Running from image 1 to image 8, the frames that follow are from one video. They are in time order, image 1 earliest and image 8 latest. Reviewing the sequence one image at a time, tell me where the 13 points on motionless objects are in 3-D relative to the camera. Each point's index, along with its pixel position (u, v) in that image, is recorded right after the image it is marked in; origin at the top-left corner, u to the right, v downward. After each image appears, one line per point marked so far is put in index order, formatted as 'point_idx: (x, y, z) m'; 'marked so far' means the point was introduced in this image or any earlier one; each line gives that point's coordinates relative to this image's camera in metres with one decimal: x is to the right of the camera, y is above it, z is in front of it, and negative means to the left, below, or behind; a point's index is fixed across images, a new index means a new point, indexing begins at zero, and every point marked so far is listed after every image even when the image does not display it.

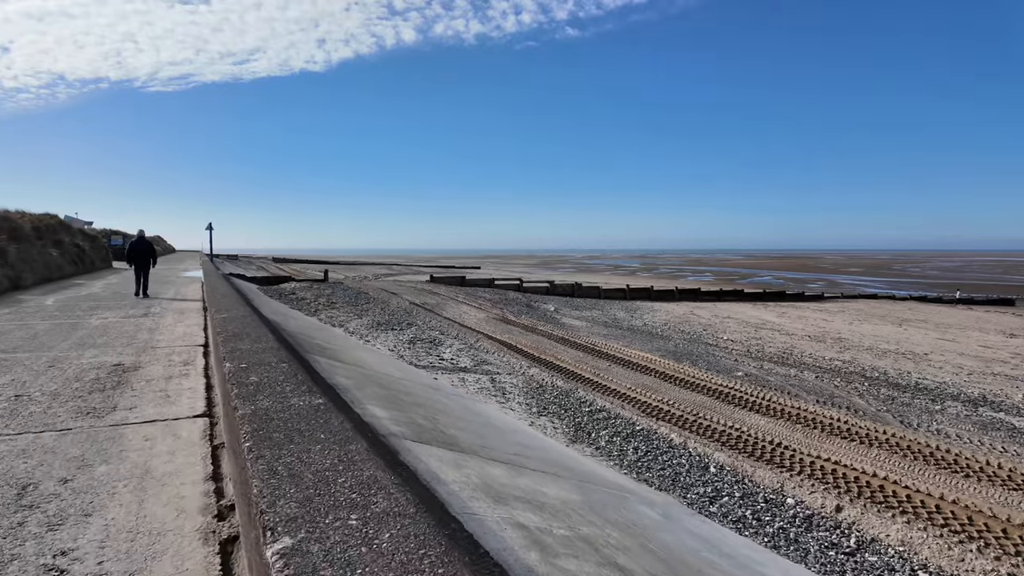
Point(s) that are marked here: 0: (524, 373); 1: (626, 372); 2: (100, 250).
0: (+0.2, -1.2, +8.3) m
1: (+1.8, -1.3, +9.3) m
2: (-12.5, +1.2, +17.9) m
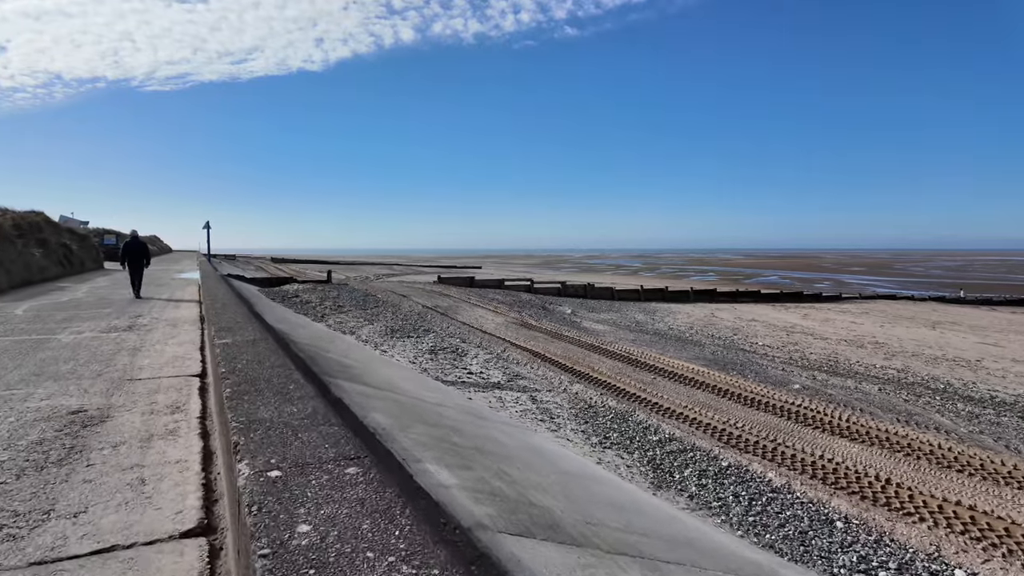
0: (+0.7, -1.3, +7.3) m
1: (+2.3, -1.4, +8.3) m
2: (-12.0, +1.1, +16.9) m
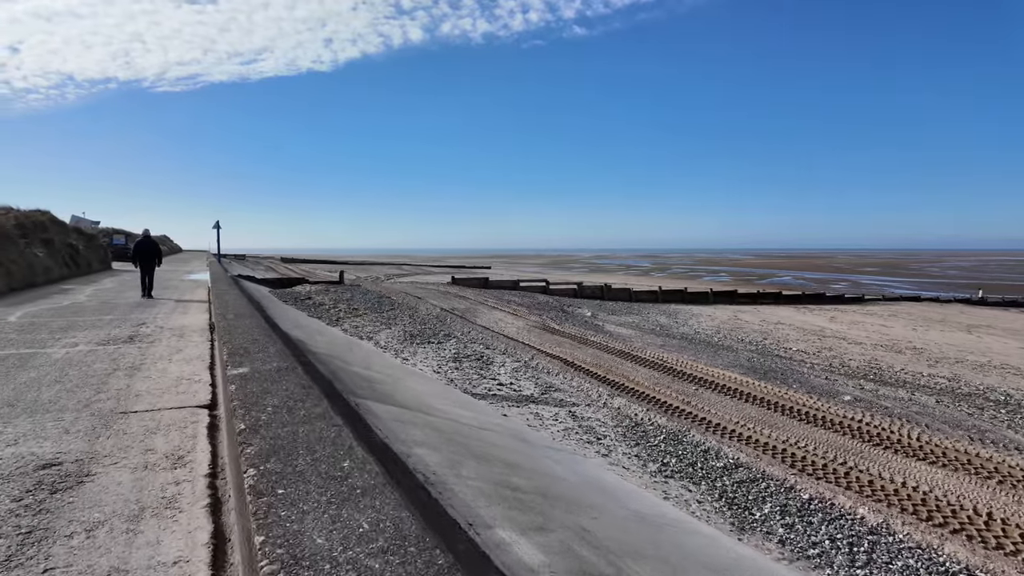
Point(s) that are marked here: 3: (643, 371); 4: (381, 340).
0: (+1.1, -1.3, +6.7) m
1: (+2.7, -1.5, +7.6) m
2: (-11.5, +1.1, +16.4) m
3: (+2.0, -1.3, +9.1) m
4: (-2.1, -0.8, +9.6) m
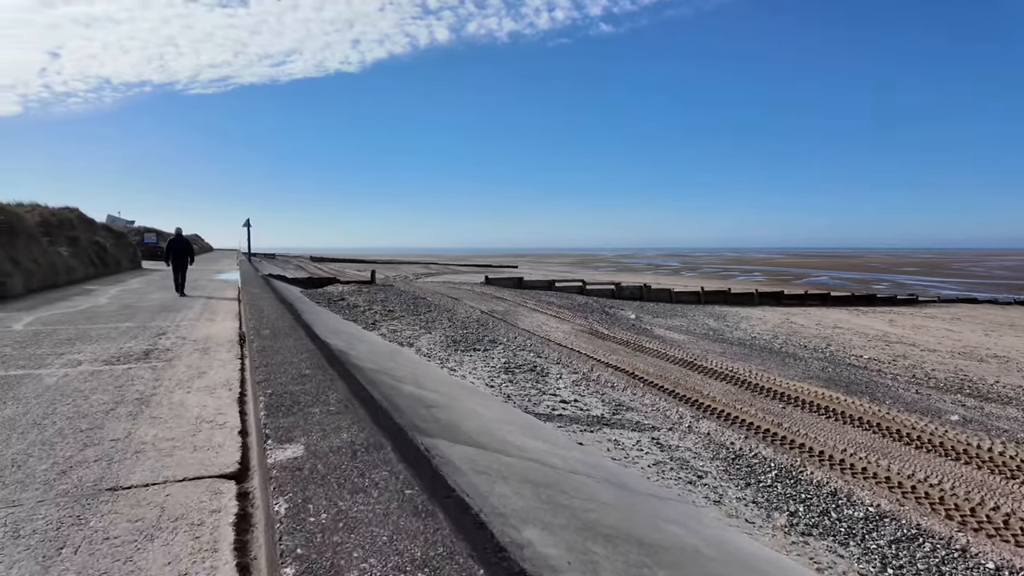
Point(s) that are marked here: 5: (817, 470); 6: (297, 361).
0: (+1.7, -1.4, +5.8) m
1: (+3.4, -1.5, +6.6) m
2: (-10.4, +1.1, +16.0) m
3: (+2.8, -1.3, +8.1) m
4: (-1.3, -0.9, +8.8) m
5: (+2.5, -1.5, +4.9) m
6: (-1.3, -0.5, +3.7) m
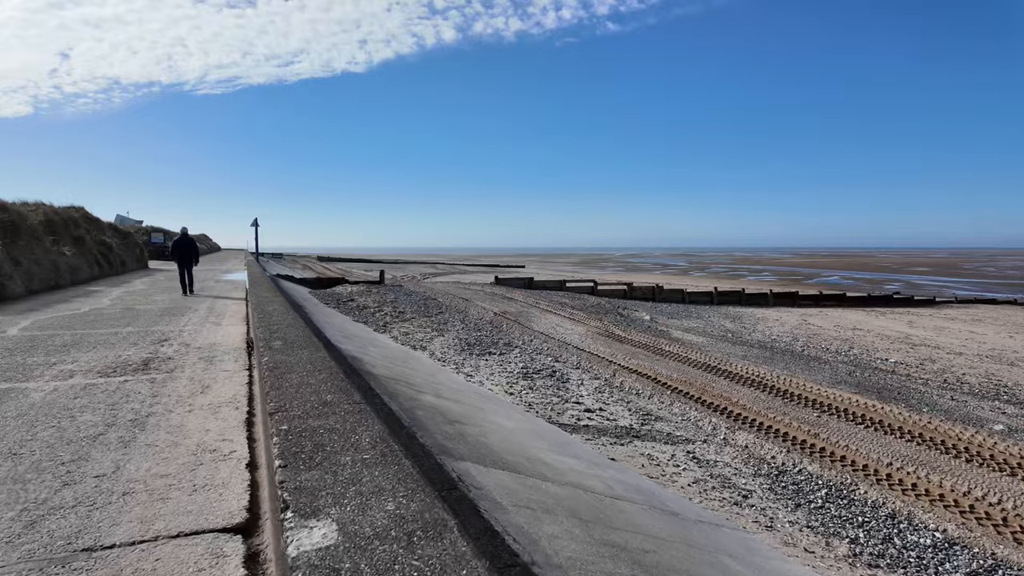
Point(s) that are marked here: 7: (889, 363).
0: (+2.0, -1.4, +5.4) m
1: (+3.6, -1.5, +6.2) m
2: (-10.1, +1.1, +15.7) m
3: (+3.0, -1.4, +7.8) m
4: (-1.1, -0.9, +8.5) m
5: (+2.7, -1.5, +4.5) m
6: (-1.1, -0.5, +3.4) m
7: (+7.6, -1.5, +12.0) m
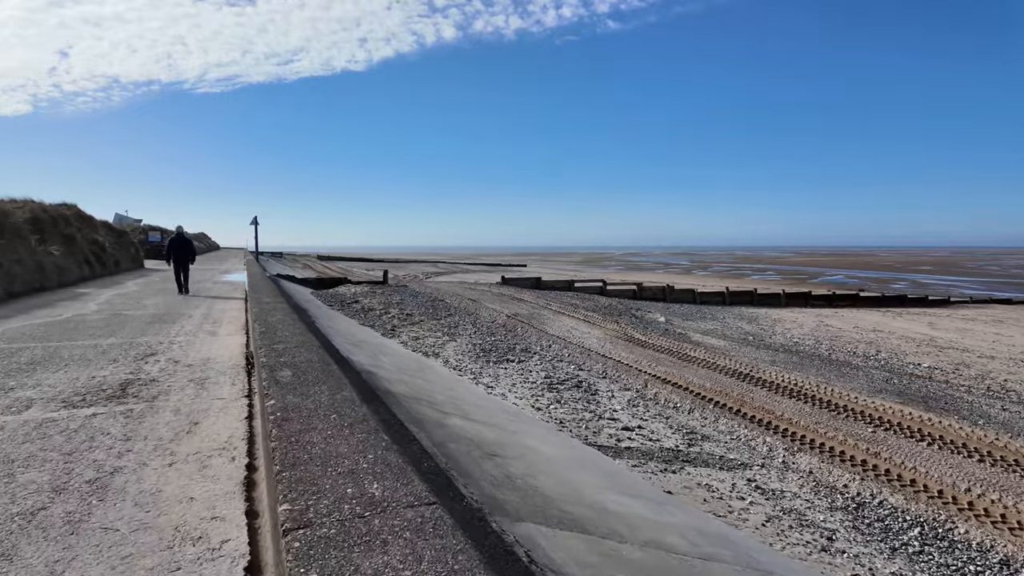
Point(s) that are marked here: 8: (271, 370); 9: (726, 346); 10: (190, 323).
0: (+2.2, -1.4, +4.8) m
1: (+3.9, -1.6, +5.6) m
2: (-9.8, +1.1, +15.1) m
3: (+3.3, -1.4, +7.2) m
4: (-0.8, -0.9, +7.9) m
5: (+3.0, -1.6, +3.9) m
6: (-0.9, -0.5, +2.7) m
7: (+7.9, -1.5, +11.4) m
8: (-1.4, -0.4, +3.5) m
9: (+4.4, -1.2, +12.1) m
10: (-3.0, -0.3, +5.5) m
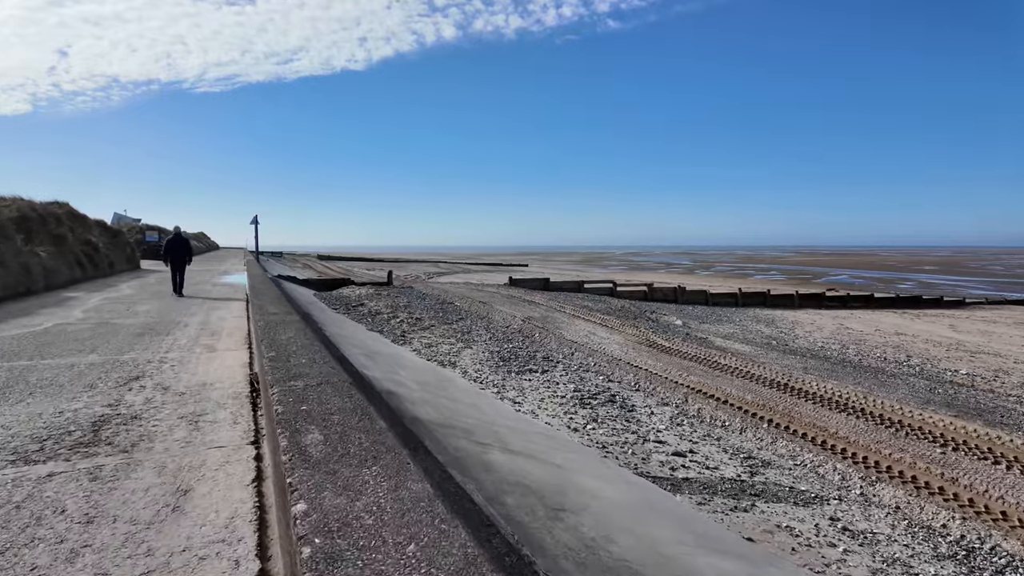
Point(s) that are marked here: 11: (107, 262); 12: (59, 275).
0: (+2.5, -1.5, +4.2) m
1: (+4.2, -1.6, +5.0) m
2: (-9.5, +1.0, +14.5) m
3: (+3.6, -1.4, +6.6) m
4: (-0.5, -1.0, +7.3) m
5: (+3.3, -1.6, +3.3) m
6: (-0.6, -0.6, +2.1) m
7: (+8.2, -1.6, +10.8) m
8: (-1.2, -0.5, +2.9) m
9: (+4.7, -1.2, +11.5) m
10: (-2.7, -0.4, +4.9) m
11: (-8.1, +0.5, +11.9) m
12: (-6.8, +0.2, +8.9) m
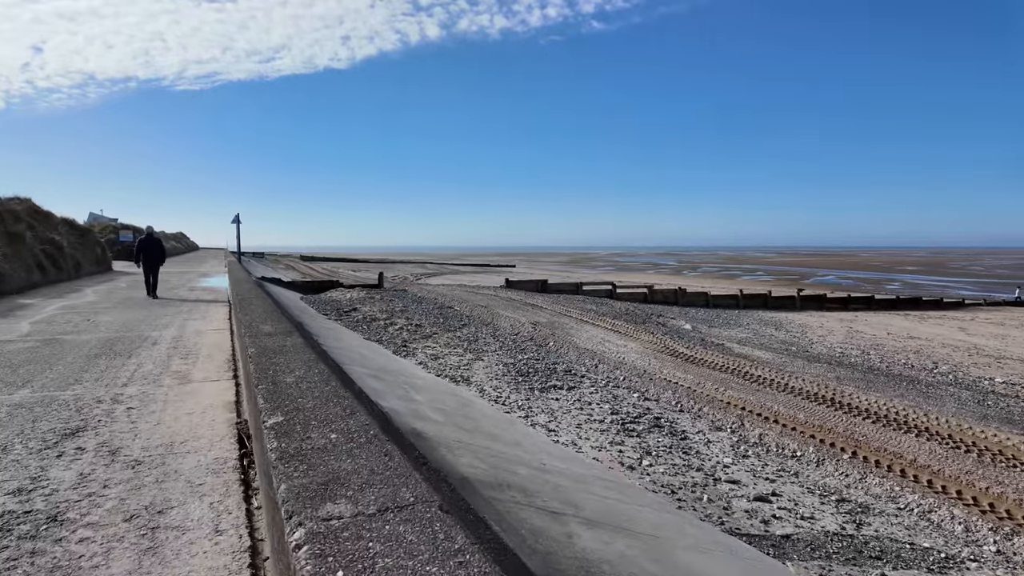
0: (+2.8, -1.5, +3.4) m
1: (+4.5, -1.7, +4.3) m
2: (-9.4, +1.0, +13.4) m
3: (+3.8, -1.5, +5.8) m
4: (-0.3, -1.0, +6.4) m
5: (+3.6, -1.7, +2.6) m
6: (-0.2, -0.6, +1.3) m
7: (+8.3, -1.6, +10.1) m
8: (-0.8, -0.5, +2.0) m
9: (+4.8, -1.3, +10.7) m
10: (-2.4, -0.4, +3.9) m
11: (-8.0, +0.4, +10.8) m
12: (-6.6, +0.1, +7.9) m
